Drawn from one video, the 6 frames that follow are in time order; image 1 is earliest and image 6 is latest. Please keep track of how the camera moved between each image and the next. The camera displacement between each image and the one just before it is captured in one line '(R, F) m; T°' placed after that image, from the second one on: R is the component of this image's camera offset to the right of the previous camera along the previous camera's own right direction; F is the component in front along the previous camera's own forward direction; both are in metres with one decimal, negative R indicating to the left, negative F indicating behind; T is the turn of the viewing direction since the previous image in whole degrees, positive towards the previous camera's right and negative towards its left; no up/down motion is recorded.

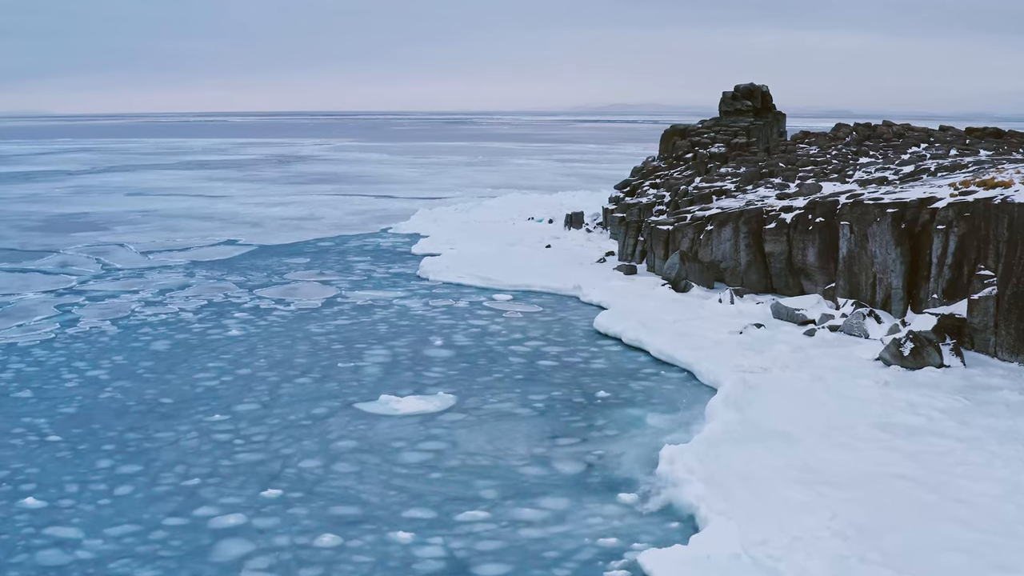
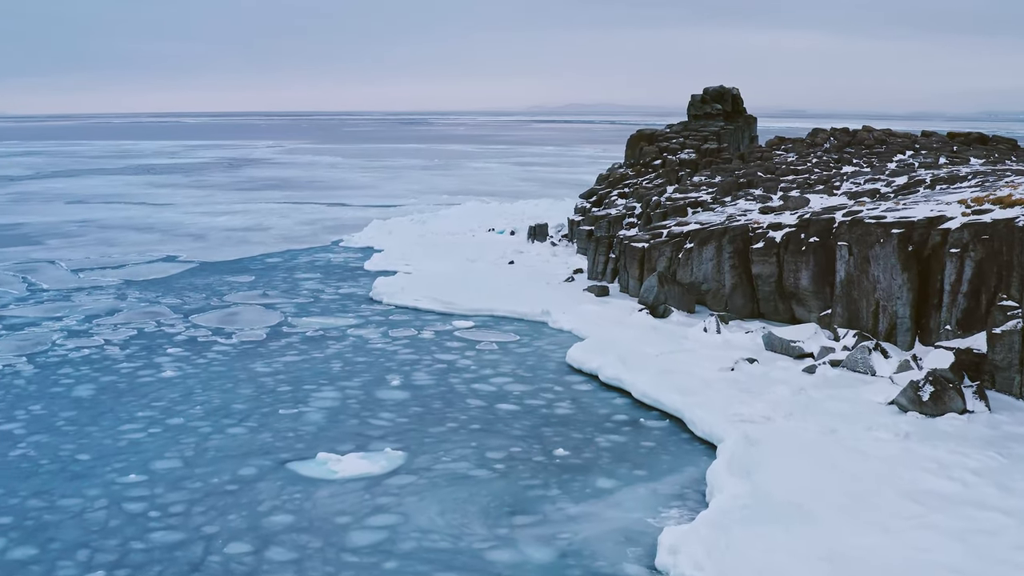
(0.0, +1.2) m; +3°
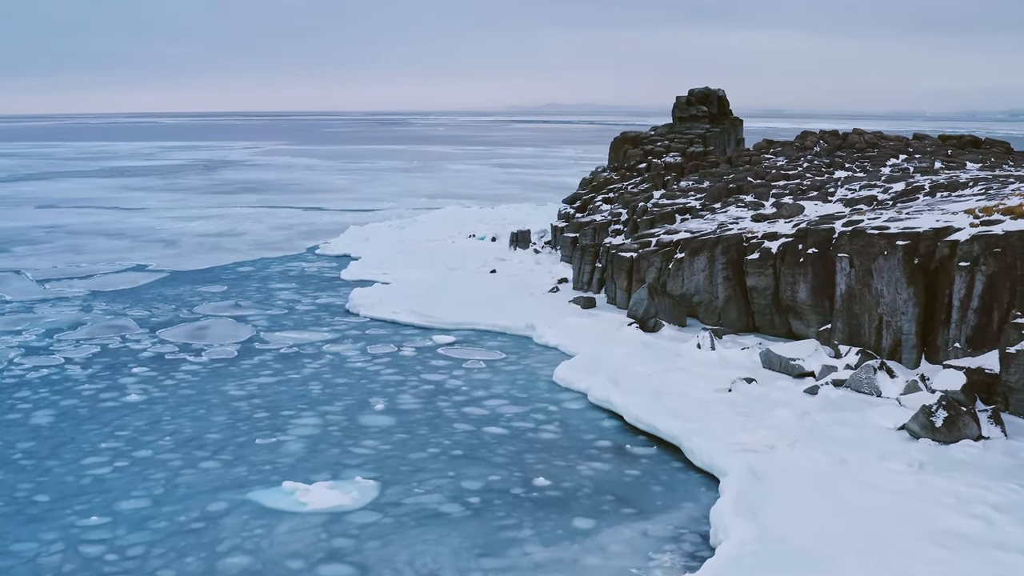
(0.0, +0.6) m; +1°
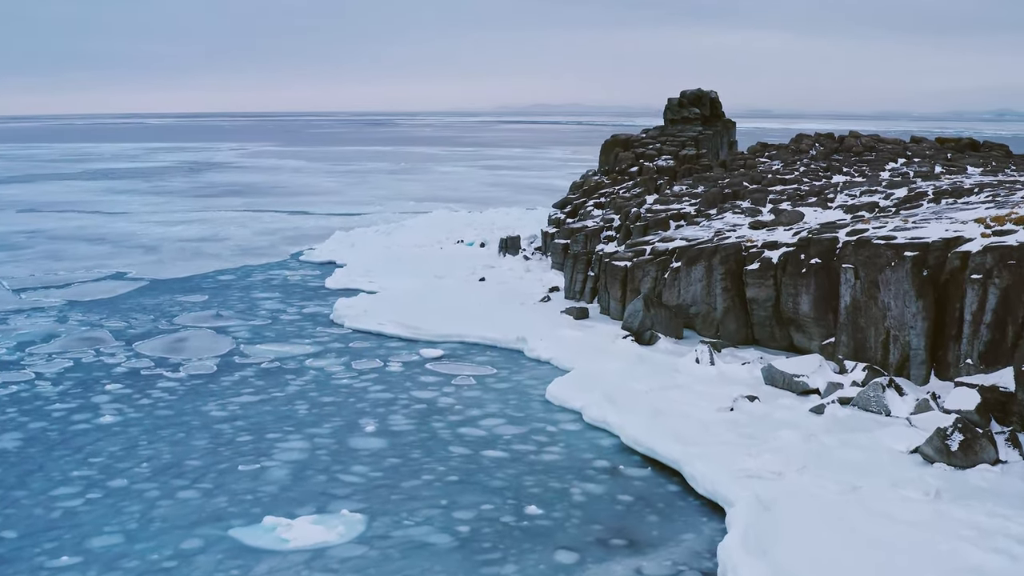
(0.0, +0.4) m; +1°
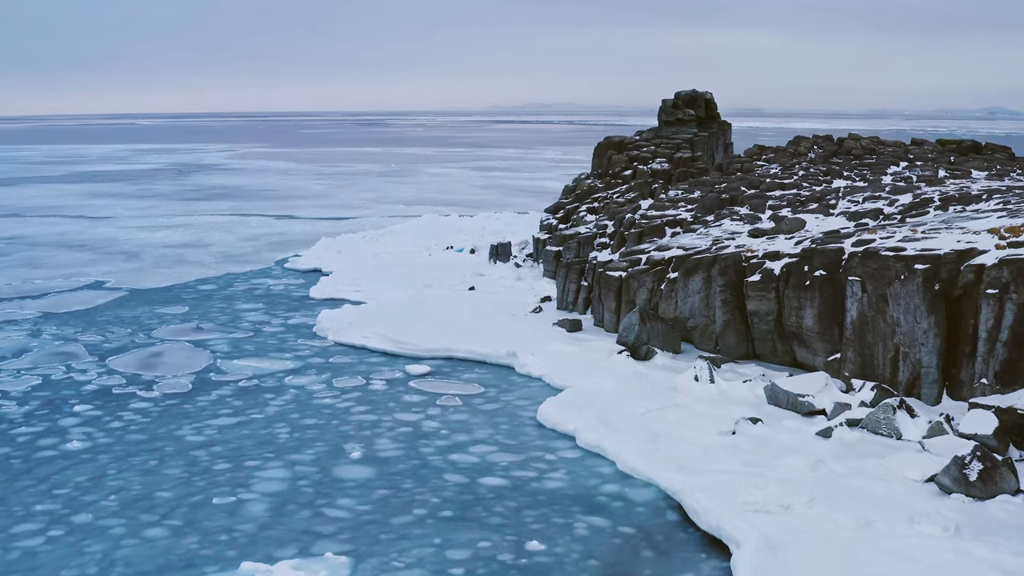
(0.0, +0.5) m; 0°
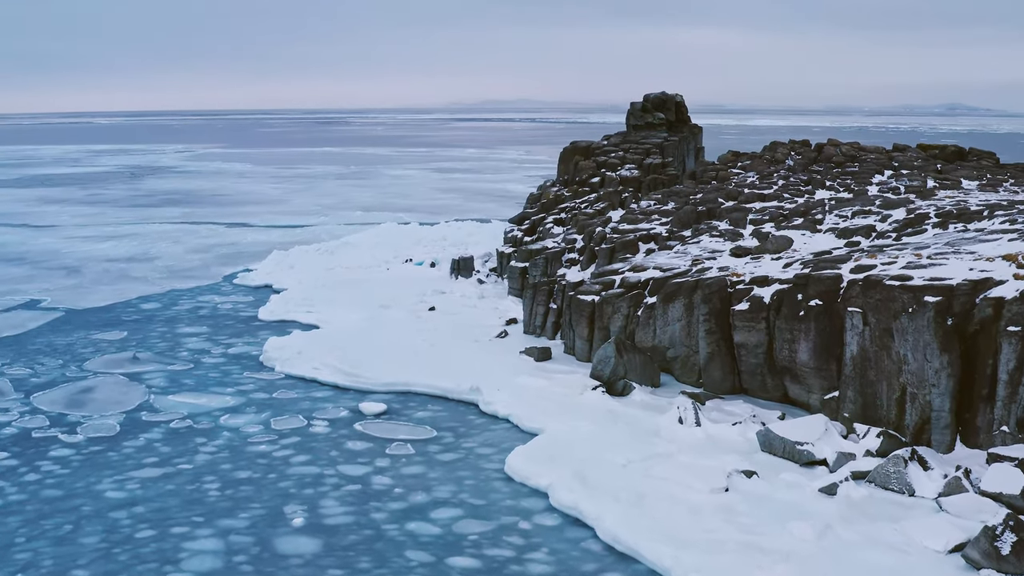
(0.0, +1.0) m; +2°
